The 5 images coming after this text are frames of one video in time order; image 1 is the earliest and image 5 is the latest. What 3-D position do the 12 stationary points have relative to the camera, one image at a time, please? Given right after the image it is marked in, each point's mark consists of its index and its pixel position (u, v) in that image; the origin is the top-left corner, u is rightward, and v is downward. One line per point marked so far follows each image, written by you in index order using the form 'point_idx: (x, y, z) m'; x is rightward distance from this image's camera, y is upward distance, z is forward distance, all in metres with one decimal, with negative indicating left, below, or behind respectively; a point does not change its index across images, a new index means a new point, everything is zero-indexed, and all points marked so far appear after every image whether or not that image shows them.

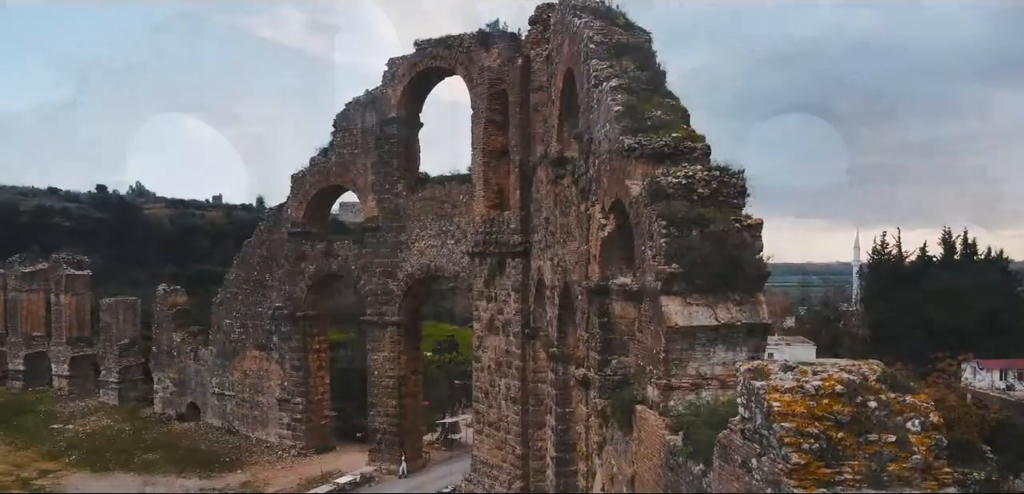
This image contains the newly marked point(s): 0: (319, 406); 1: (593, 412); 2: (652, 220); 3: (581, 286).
0: (-4.1, -3.4, +16.3) m
1: (+0.8, -1.6, +7.5) m
2: (+1.0, +0.2, +5.5) m
3: (+0.7, -0.4, +8.0) m
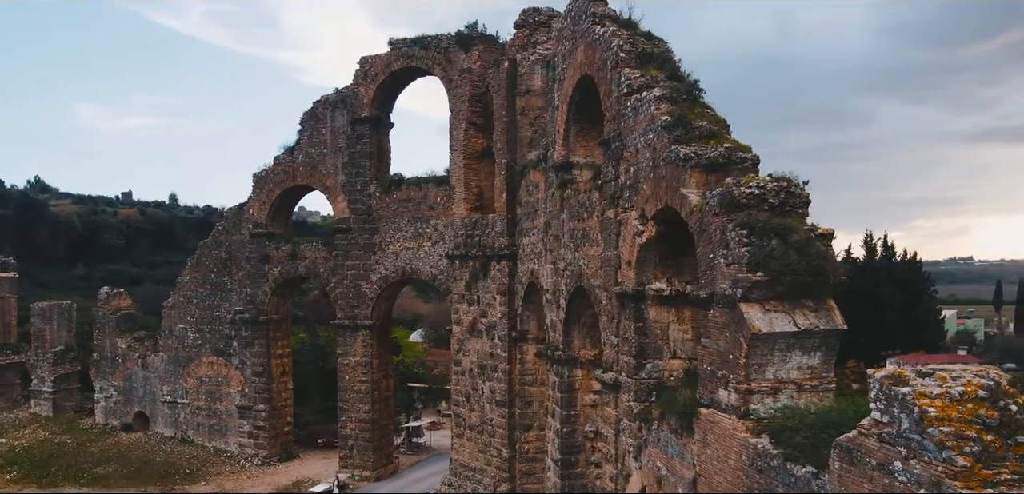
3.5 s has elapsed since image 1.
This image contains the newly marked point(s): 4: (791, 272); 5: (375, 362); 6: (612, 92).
0: (-4.8, -3.4, +15.8) m
1: (+1.1, -1.7, +7.7) m
2: (+1.6, +0.1, +5.7) m
3: (+1.0, -0.5, +8.1) m
4: (+2.0, -0.2, +5.4) m
5: (-2.6, -2.2, +14.7) m
6: (+1.1, +1.6, +8.1) m
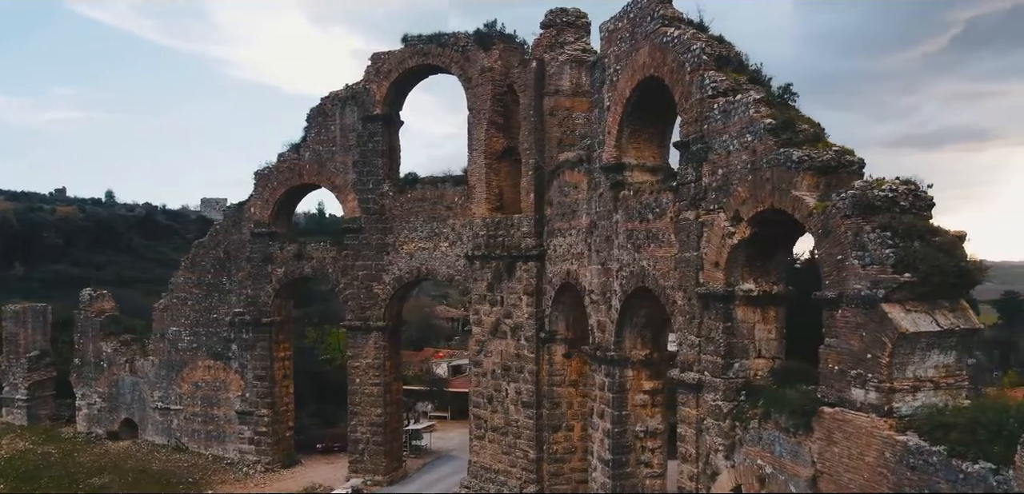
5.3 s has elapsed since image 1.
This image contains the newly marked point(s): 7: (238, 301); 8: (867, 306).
0: (-4.6, -3.4, +15.4) m
1: (+2.0, -1.7, +7.7) m
2: (+2.6, +0.1, +5.8) m
3: (+1.9, -0.5, +8.2) m
4: (+3.0, -0.2, +5.5) m
5: (-2.3, -2.2, +14.4) m
6: (+1.9, +1.6, +8.1) m
7: (-5.5, -1.1, +15.5) m
8: (+2.6, -0.4, +5.7) m
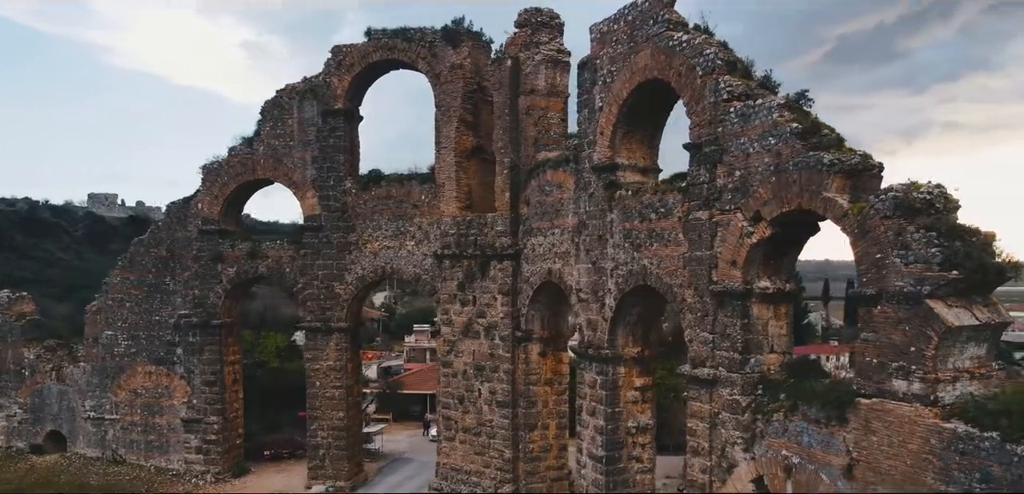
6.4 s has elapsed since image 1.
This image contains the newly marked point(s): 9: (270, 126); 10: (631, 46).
0: (-5.3, -3.4, +14.7) m
1: (+2.2, -1.7, +8.0) m
2: (+3.1, +0.1, +6.1) m
3: (+2.0, -0.5, +8.4) m
4: (+3.6, -0.2, +5.9) m
5: (-3.0, -2.2, +14.0) m
6: (+2.1, +1.6, +8.4) m
7: (-6.2, -1.1, +14.6) m
8: (+3.1, -0.4, +6.0) m
9: (-4.6, +2.3, +14.5) m
10: (+1.5, +2.5, +9.6) m
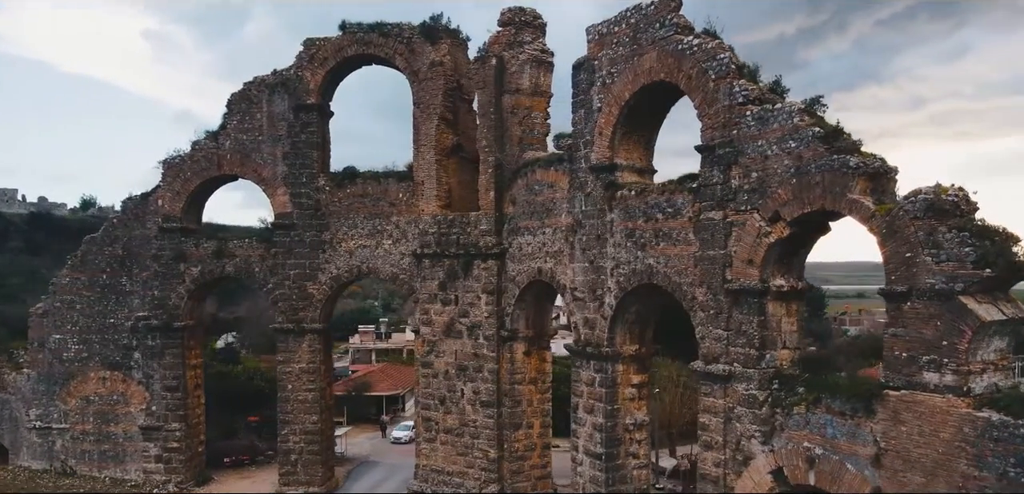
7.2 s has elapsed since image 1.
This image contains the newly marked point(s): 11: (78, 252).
0: (-5.8, -3.4, +14.0) m
1: (+2.5, -1.7, +8.2) m
2: (+3.6, +0.1, +6.5) m
3: (+2.2, -0.5, +8.6) m
4: (+4.0, -0.2, +6.3) m
5: (-3.4, -2.2, +13.6) m
6: (+2.3, +1.6, +8.6) m
7: (-6.7, -1.0, +13.9) m
8: (+3.6, -0.4, +6.4) m
9: (-5.0, +2.3, +14.0) m
10: (+1.6, +2.5, +9.8) m
11: (-8.0, -0.1, +14.1) m
